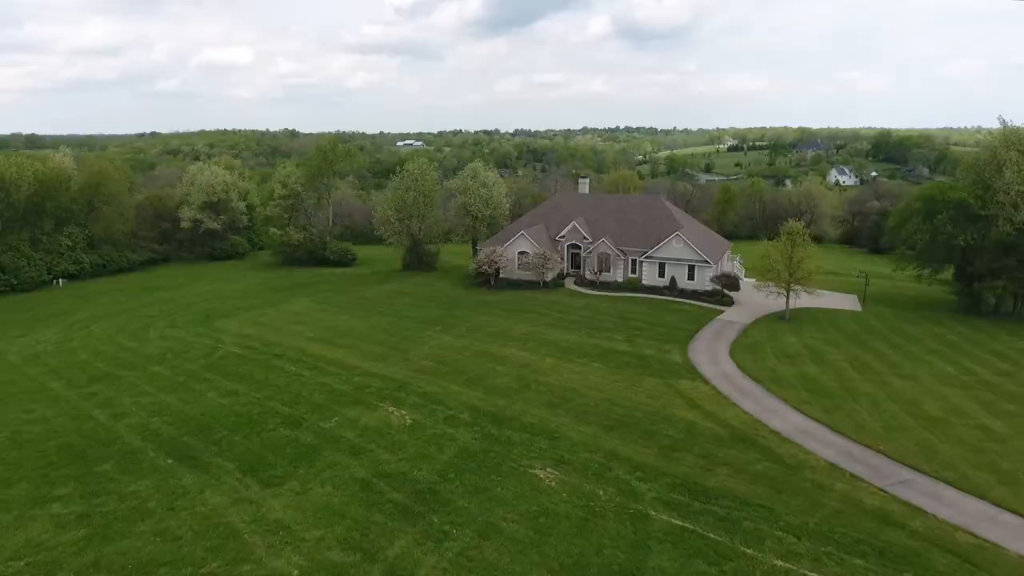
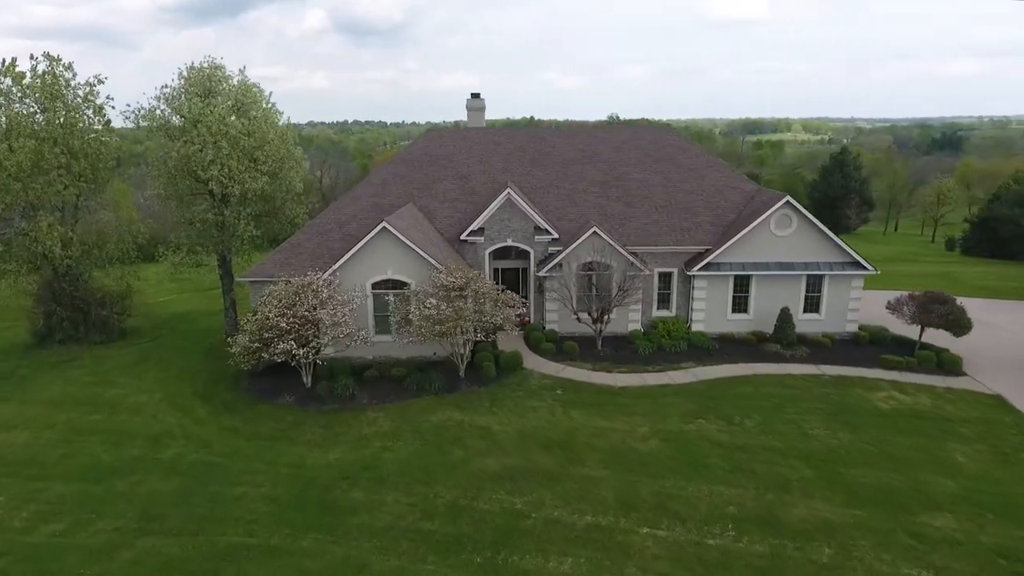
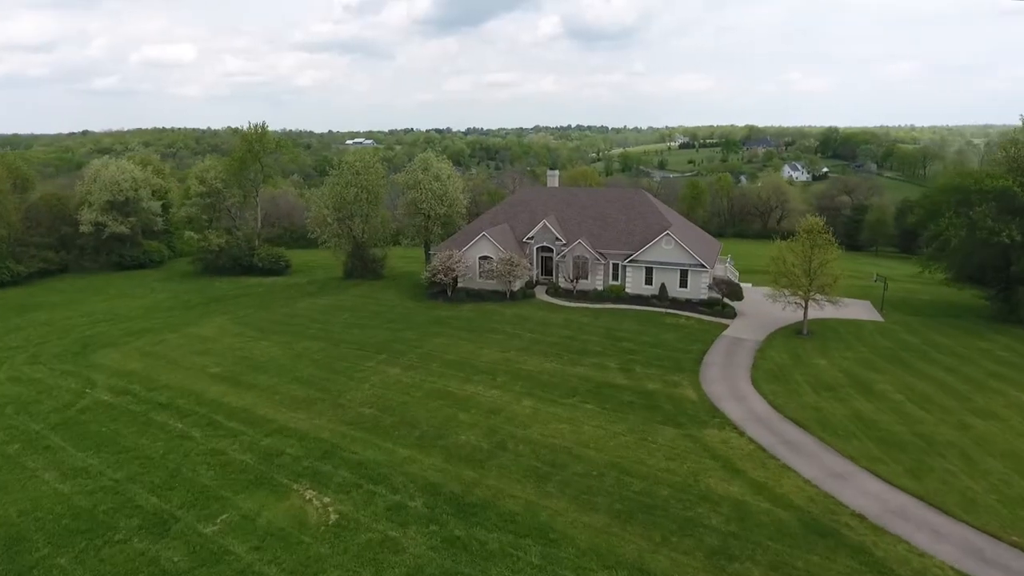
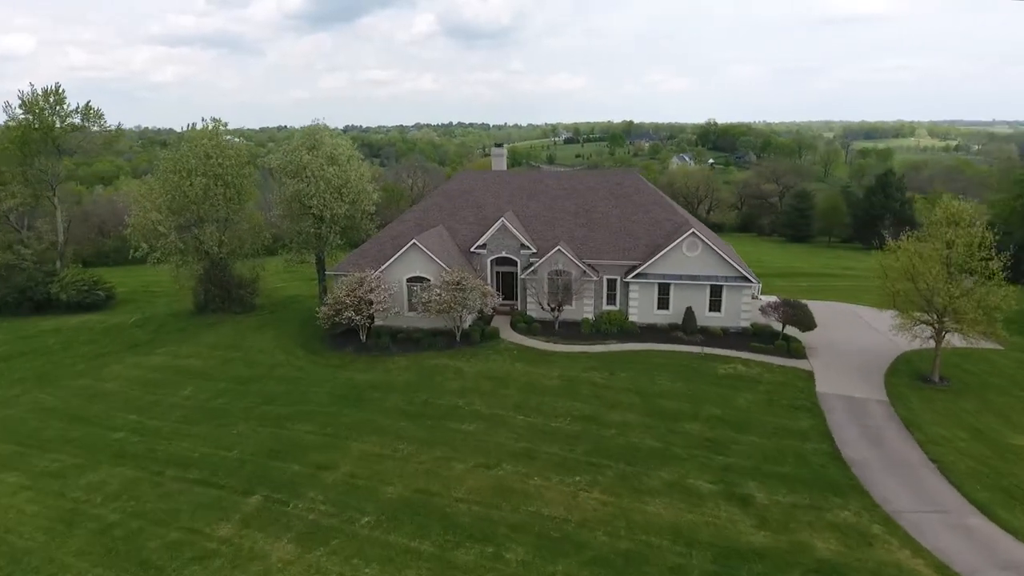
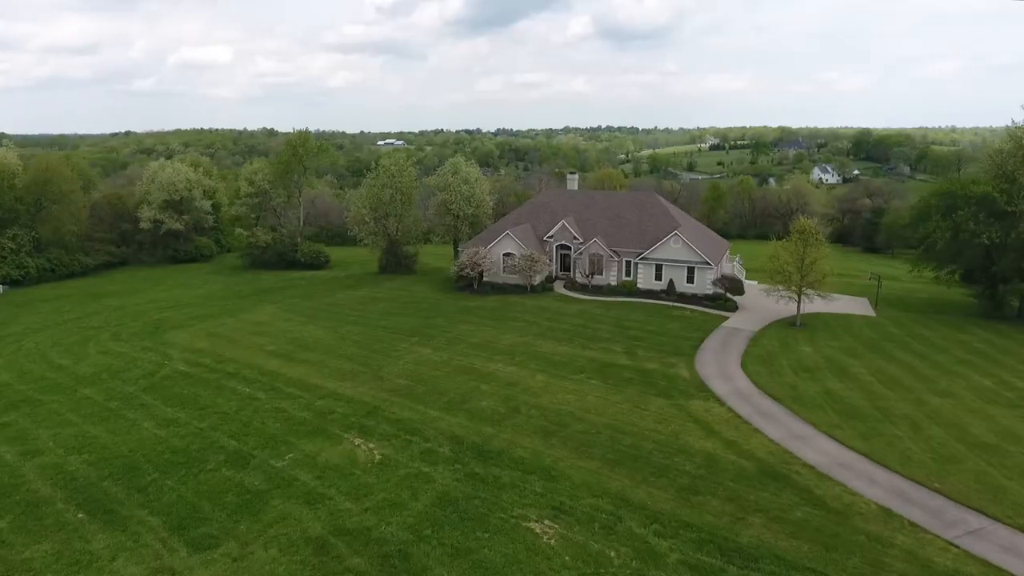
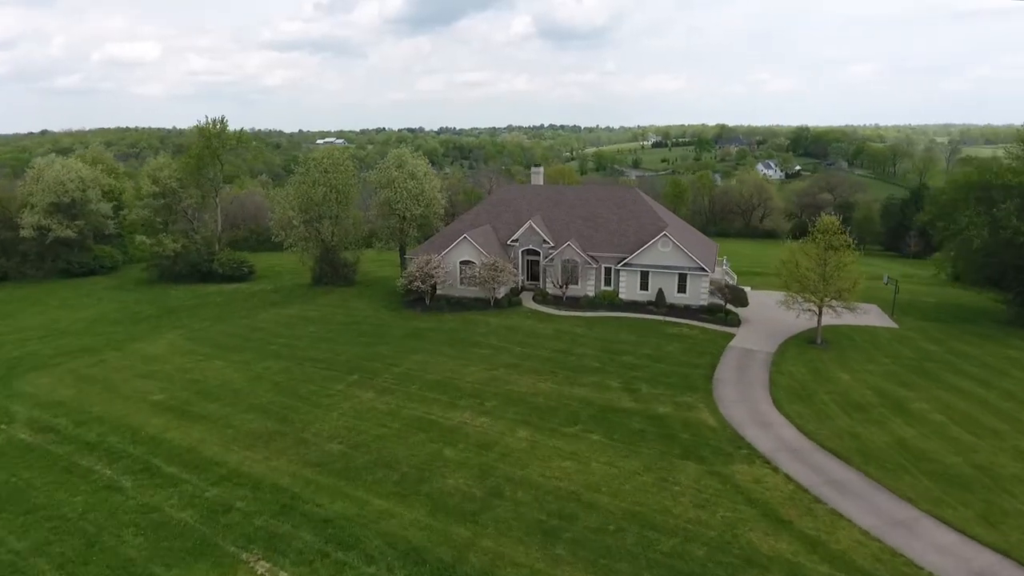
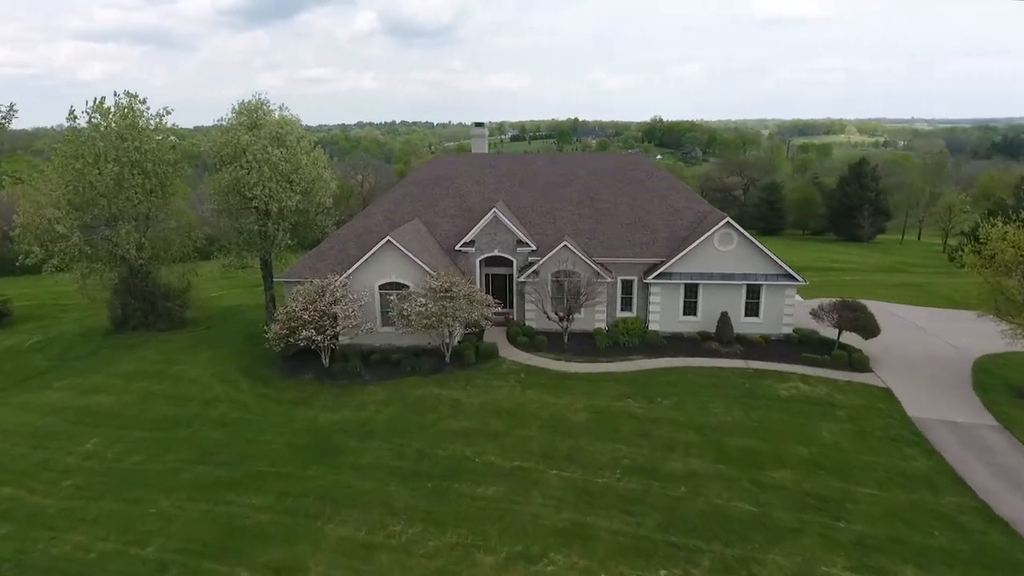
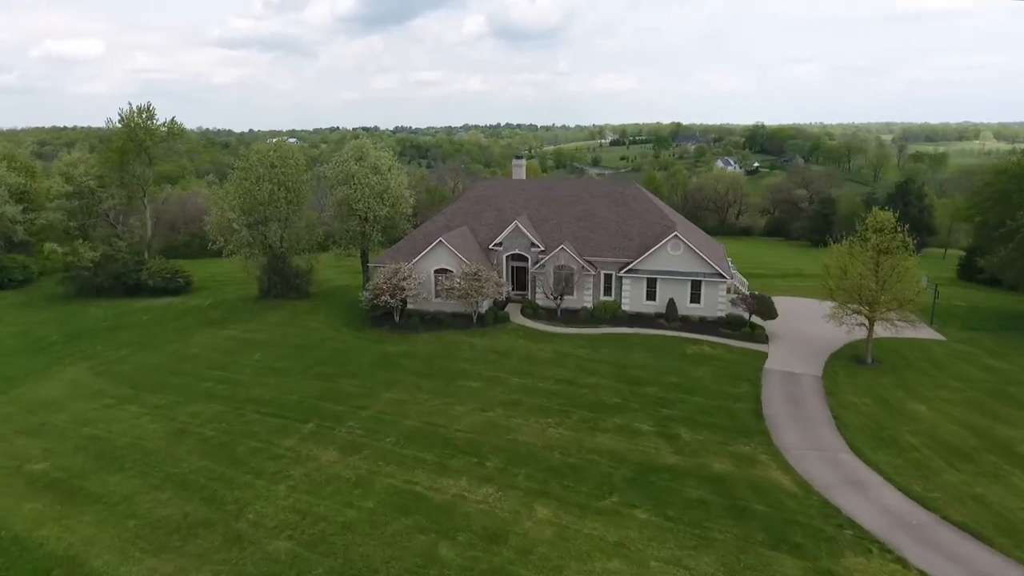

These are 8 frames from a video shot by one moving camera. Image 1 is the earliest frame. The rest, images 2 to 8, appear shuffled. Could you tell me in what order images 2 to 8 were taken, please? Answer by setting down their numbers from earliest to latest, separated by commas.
5, 3, 6, 8, 4, 7, 2
